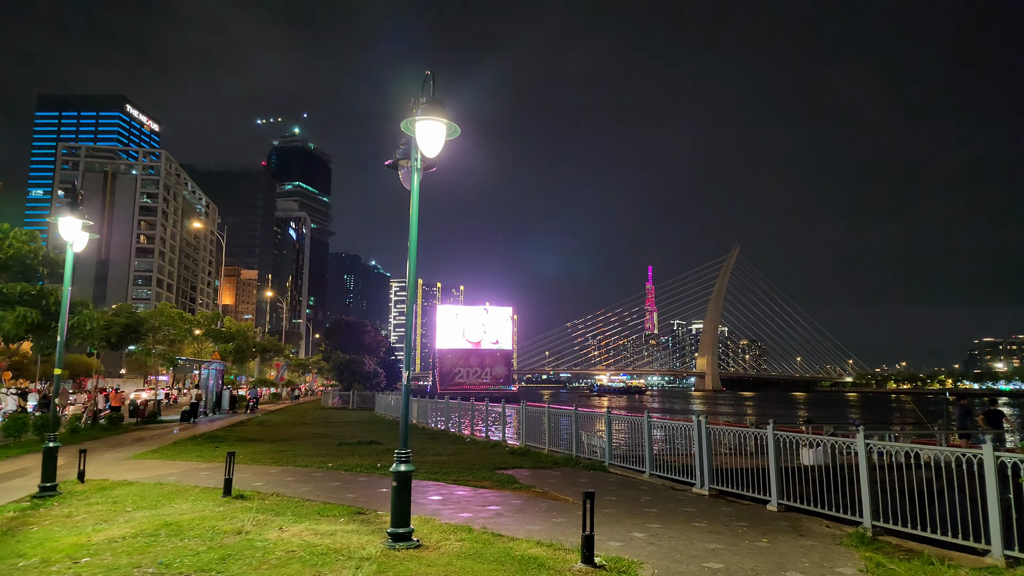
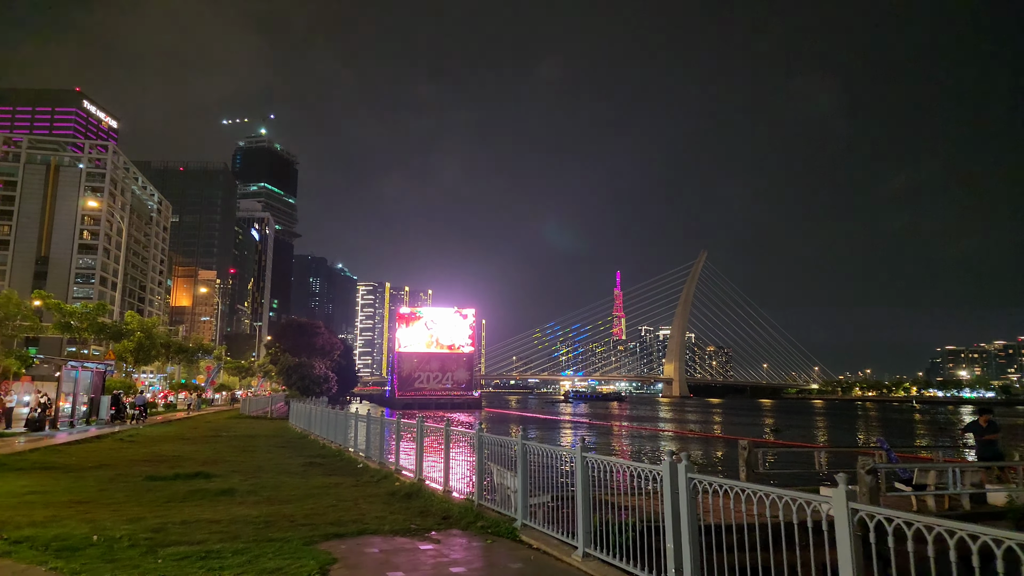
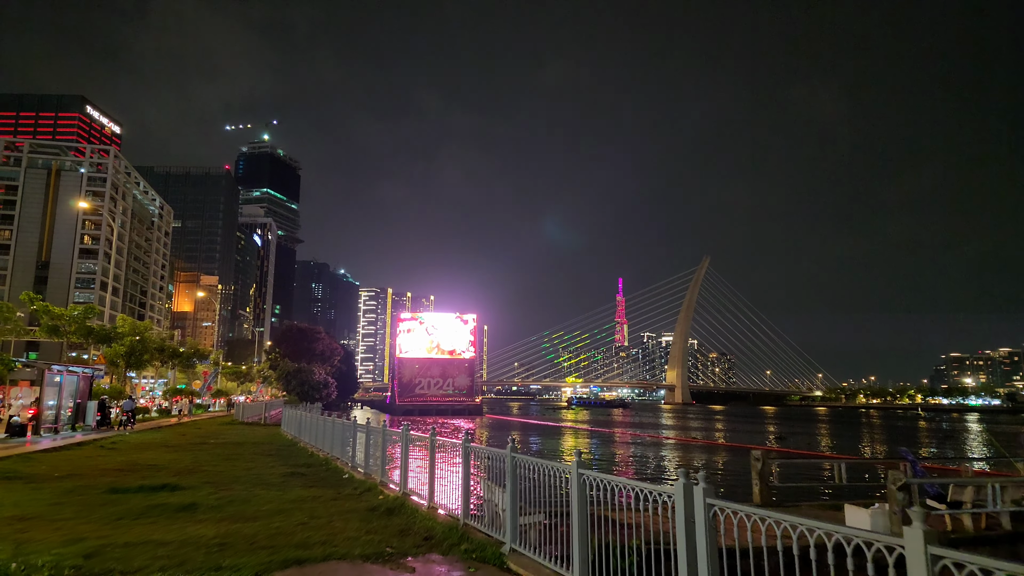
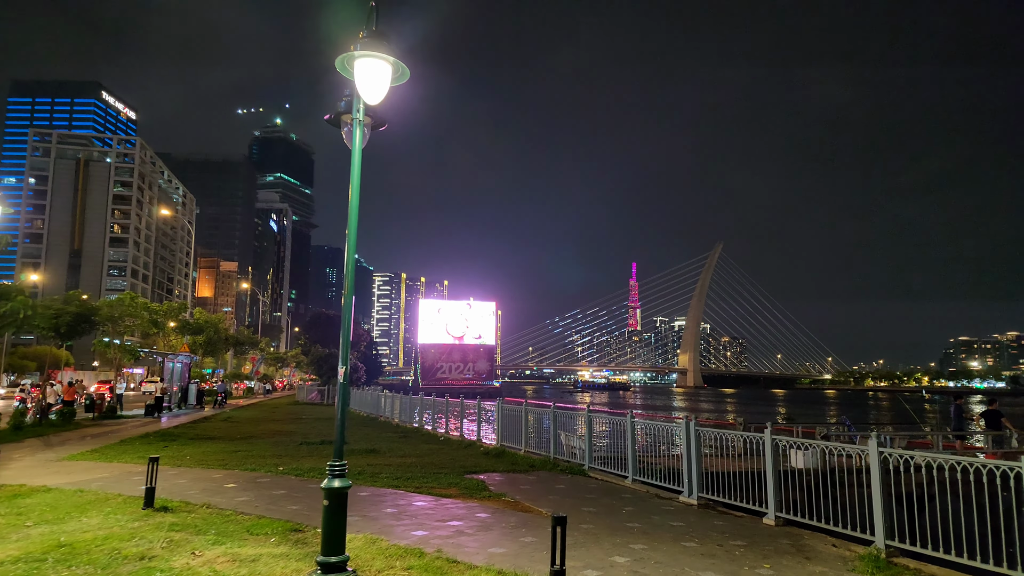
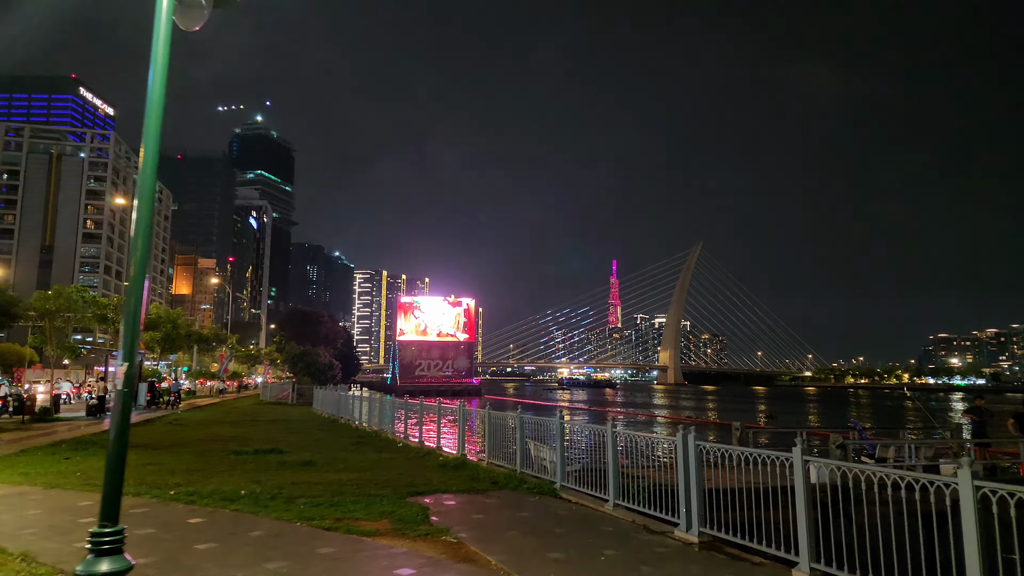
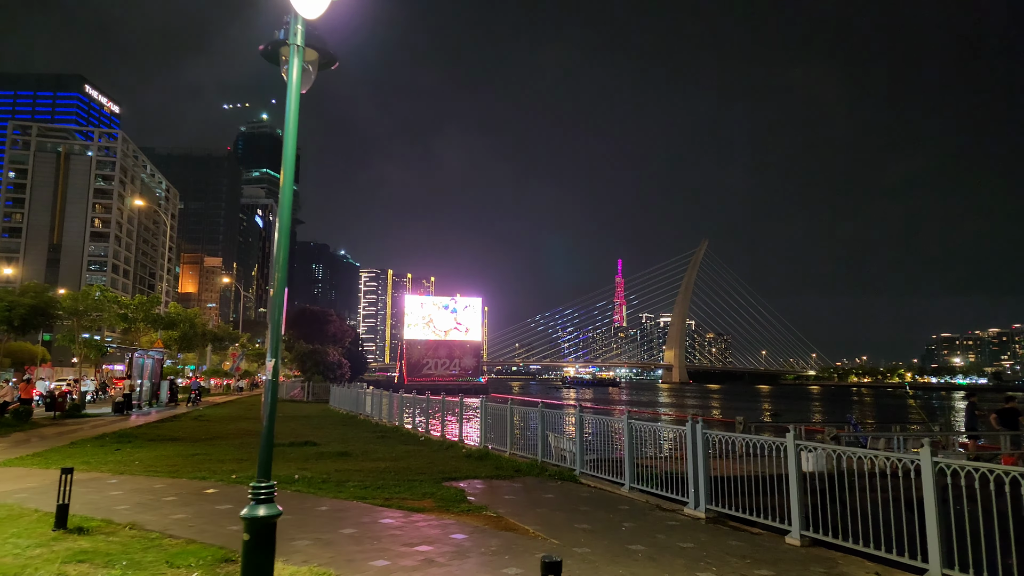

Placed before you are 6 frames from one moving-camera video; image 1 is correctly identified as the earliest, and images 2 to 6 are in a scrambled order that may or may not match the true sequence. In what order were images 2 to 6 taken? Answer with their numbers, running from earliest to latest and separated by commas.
4, 6, 5, 2, 3
